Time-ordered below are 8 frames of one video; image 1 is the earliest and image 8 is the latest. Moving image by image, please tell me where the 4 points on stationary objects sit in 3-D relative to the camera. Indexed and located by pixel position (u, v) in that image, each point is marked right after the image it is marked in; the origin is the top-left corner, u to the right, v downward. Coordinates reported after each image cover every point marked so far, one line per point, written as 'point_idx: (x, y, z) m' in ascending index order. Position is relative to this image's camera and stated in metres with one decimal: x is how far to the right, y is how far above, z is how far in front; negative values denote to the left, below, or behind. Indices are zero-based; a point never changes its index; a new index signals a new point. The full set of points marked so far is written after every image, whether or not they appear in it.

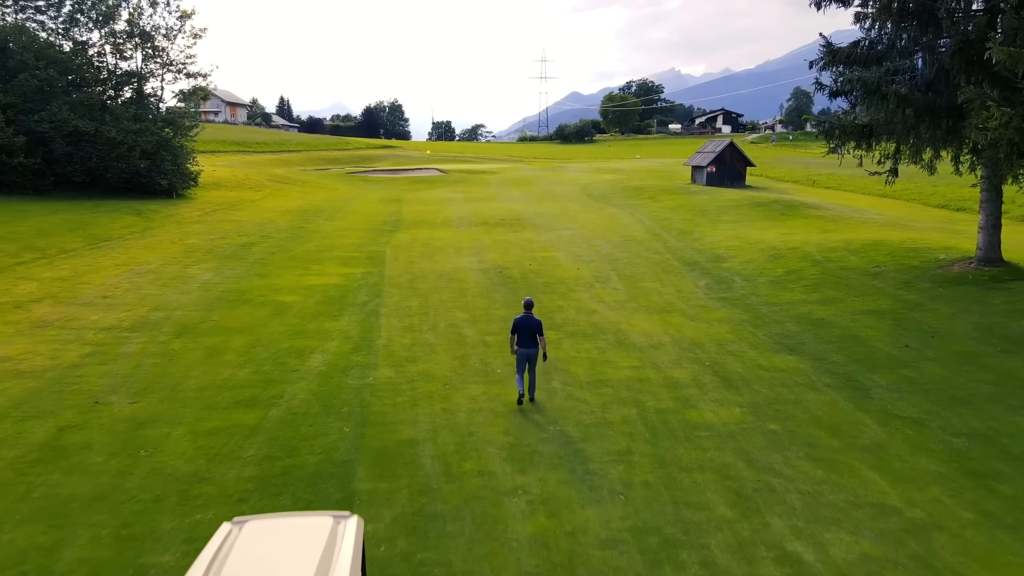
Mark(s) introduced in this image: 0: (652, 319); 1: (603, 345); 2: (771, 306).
0: (+2.8, -0.6, +15.1) m
1: (+1.6, -1.0, +12.9) m
2: (+5.5, -0.4, +15.8) m
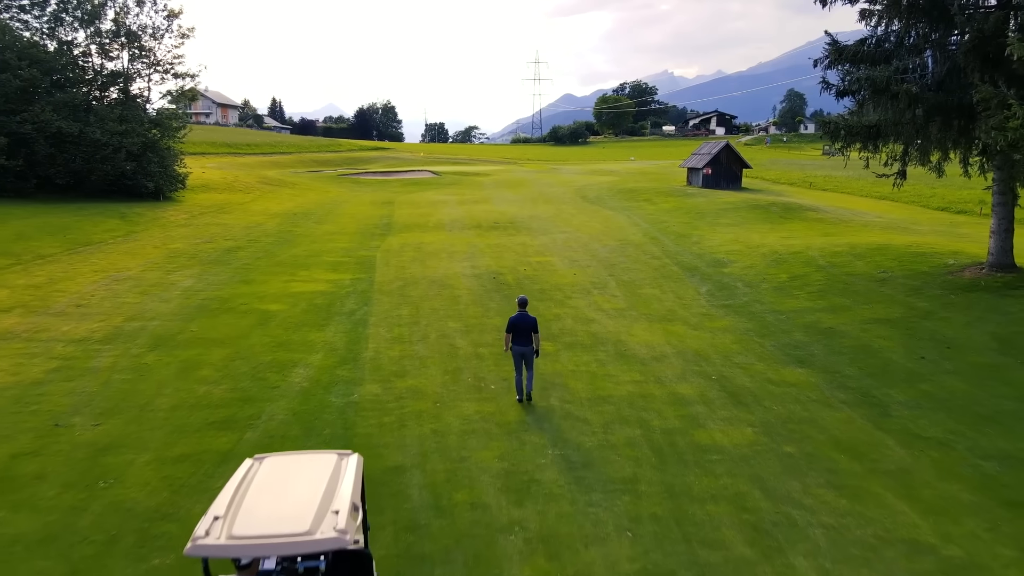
0: (+2.7, -0.8, +14.4) m
1: (+1.5, -1.1, +12.3) m
2: (+5.3, -0.5, +15.2) m
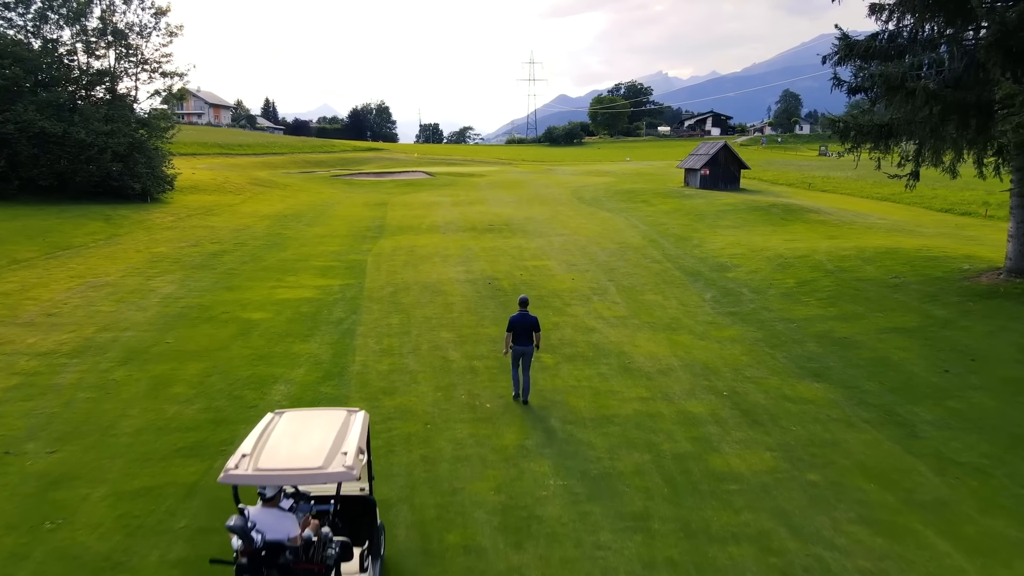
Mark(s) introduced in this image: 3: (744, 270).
0: (+2.6, -0.9, +13.7) m
1: (+1.4, -1.3, +11.5) m
2: (+5.3, -0.7, +14.4) m
3: (+6.0, +0.5, +19.5) m
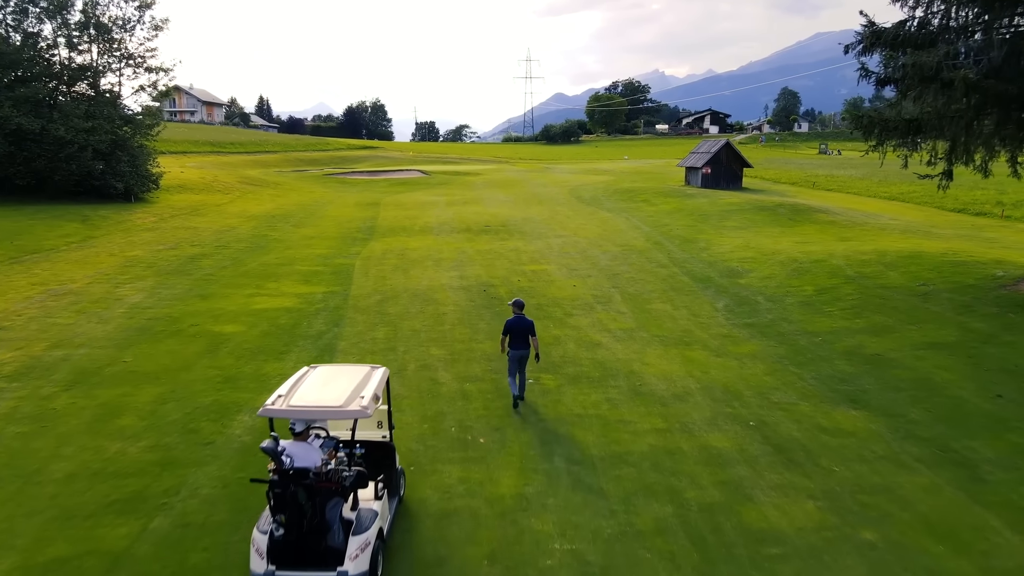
0: (+2.6, -1.1, +12.4) m
1: (+1.4, -1.5, +10.2) m
2: (+5.2, -0.8, +13.2) m
3: (+6.0, +0.3, +18.3) m
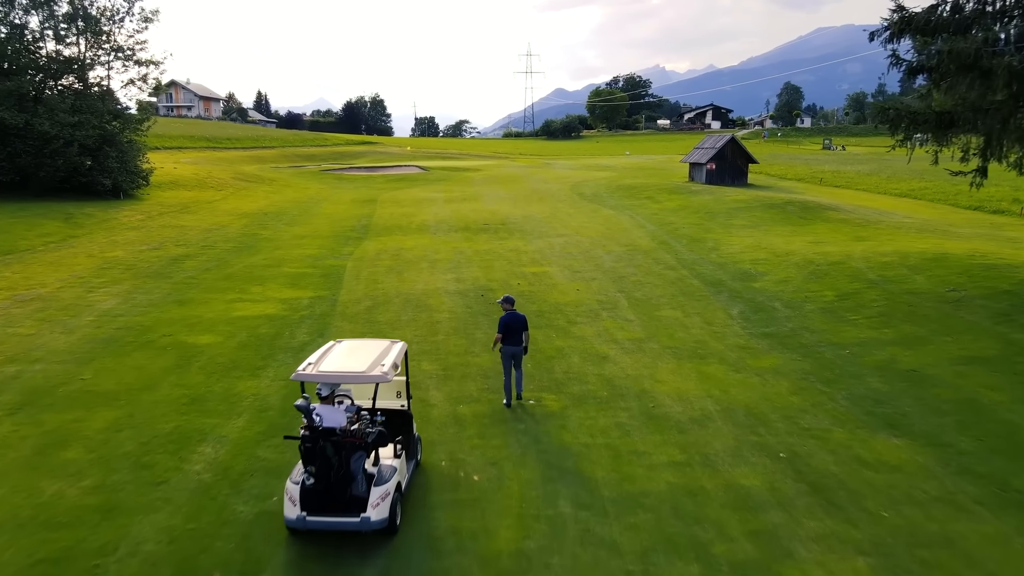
0: (+2.6, -1.2, +11.3) m
1: (+1.4, -1.6, +9.1) m
2: (+5.2, -1.0, +12.1) m
3: (+5.9, +0.2, +17.2) m
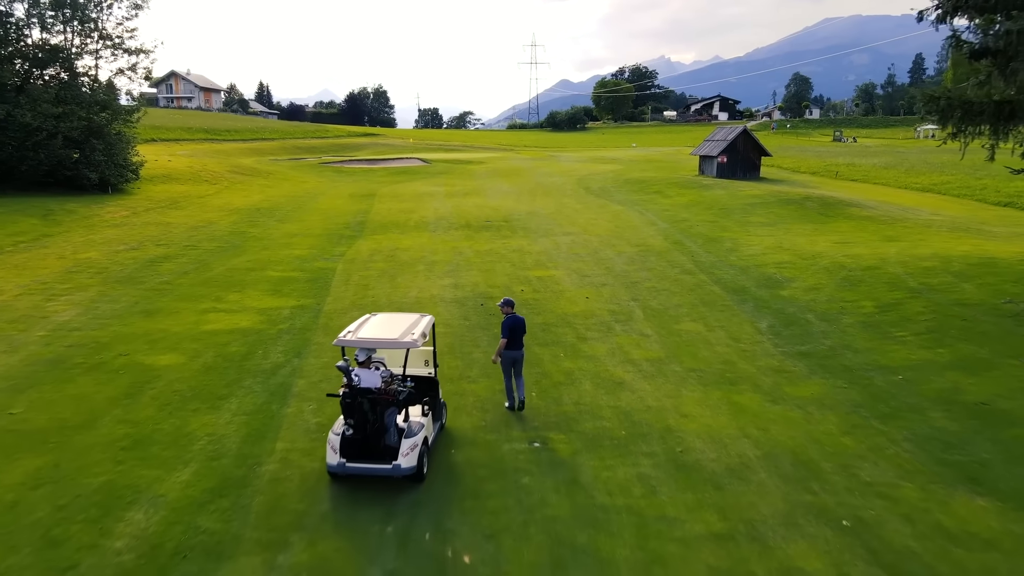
0: (+2.6, -1.4, +9.8) m
1: (+1.4, -1.8, +7.6) m
2: (+5.2, -1.2, +10.5) m
3: (+6.0, 0.0, +15.6) m
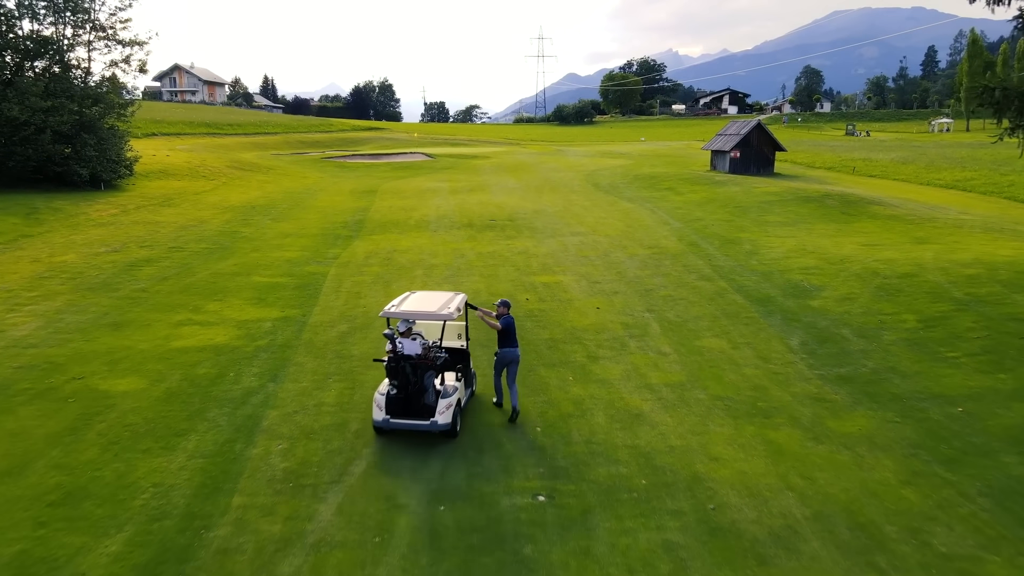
0: (+2.6, -1.7, +8.5) m
1: (+1.4, -2.1, +6.3) m
2: (+5.3, -1.4, +9.2) m
3: (+6.1, -0.1, +14.3) m
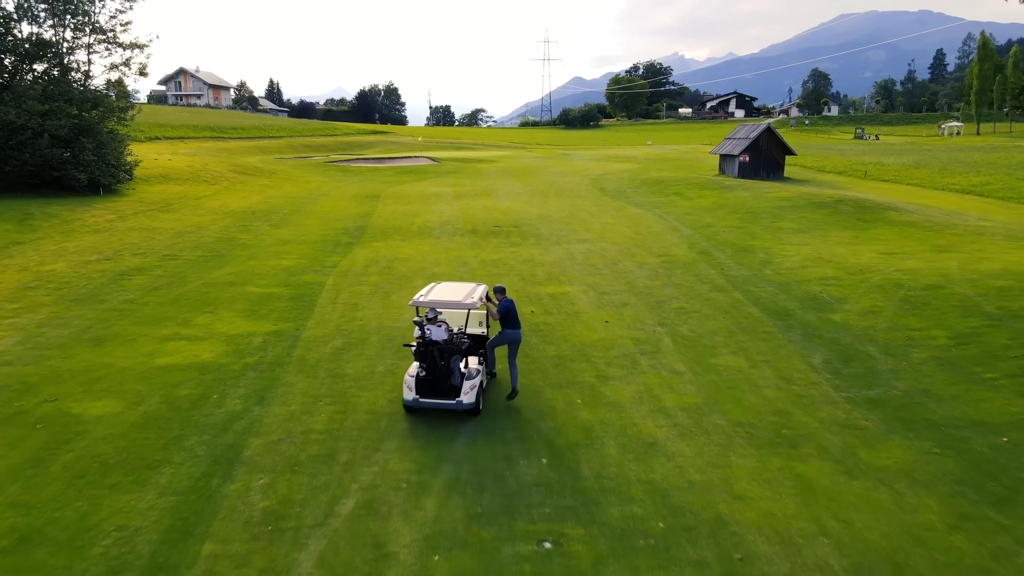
0: (+2.7, -1.9, +7.7) m
1: (+1.4, -2.3, +5.6) m
2: (+5.3, -1.6, +8.4) m
3: (+6.2, -0.4, +13.5) m
